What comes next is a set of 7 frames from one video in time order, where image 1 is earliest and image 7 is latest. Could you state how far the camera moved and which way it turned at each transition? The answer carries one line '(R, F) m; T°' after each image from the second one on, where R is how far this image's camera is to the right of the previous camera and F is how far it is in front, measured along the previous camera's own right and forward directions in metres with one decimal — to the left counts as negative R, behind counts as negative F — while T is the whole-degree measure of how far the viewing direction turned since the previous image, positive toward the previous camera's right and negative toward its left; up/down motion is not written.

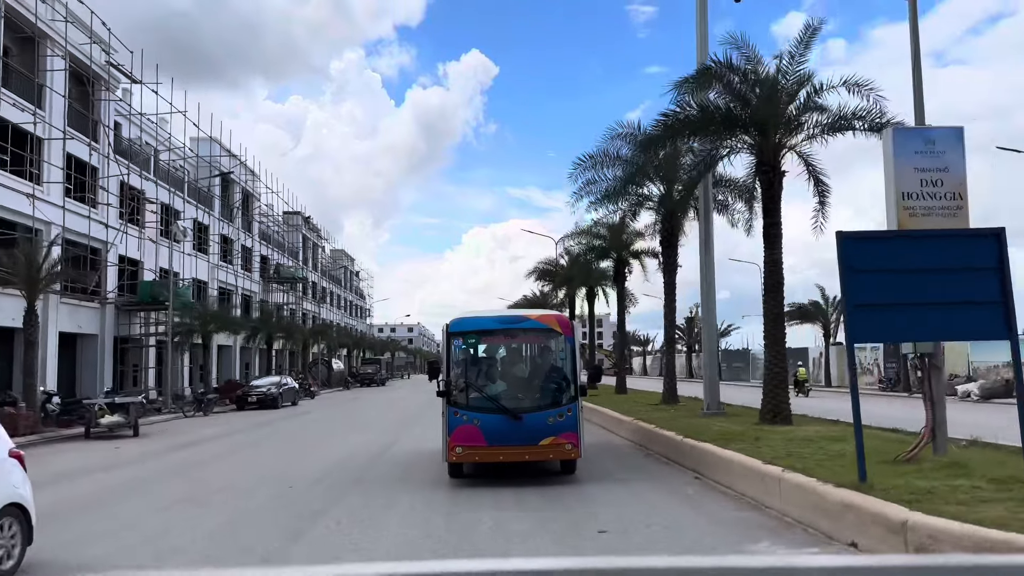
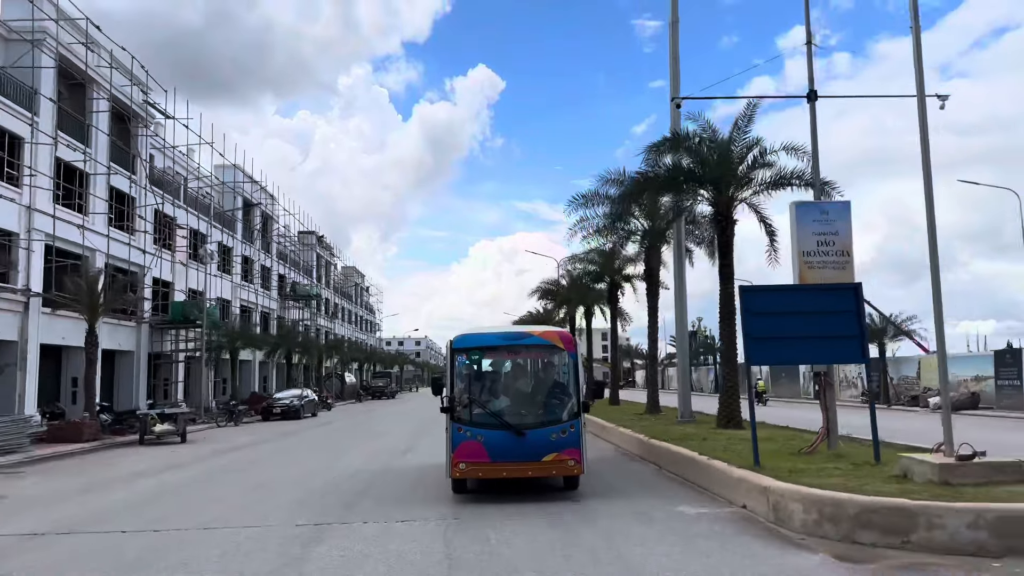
(+0.2, -2.7) m; -1°
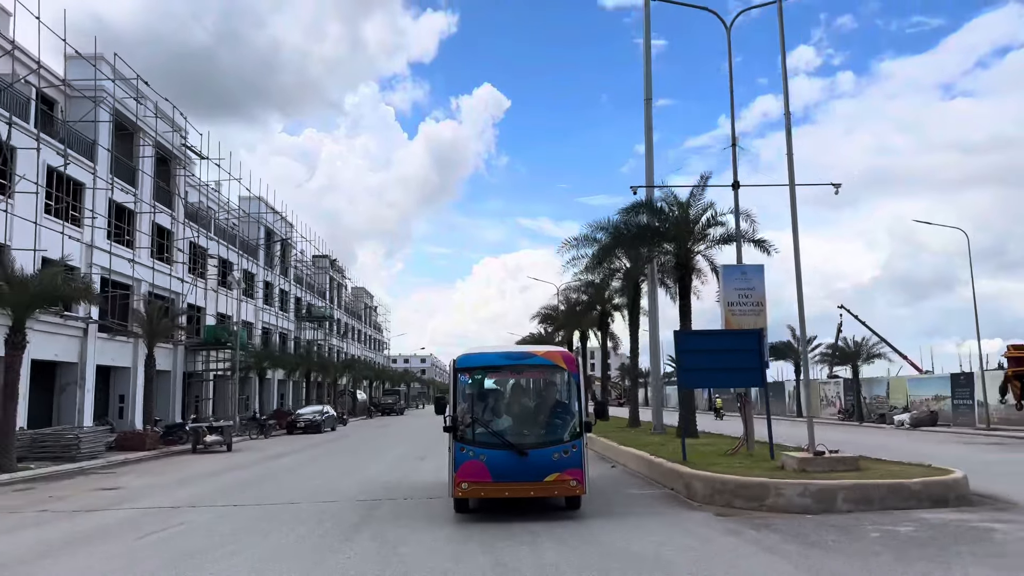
(+0.1, -3.7) m; 0°
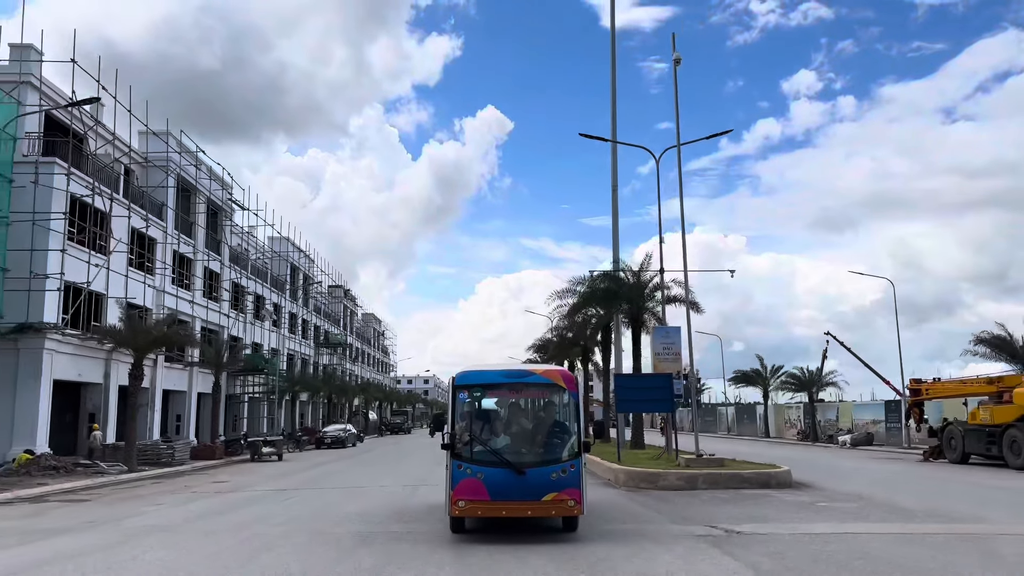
(+0.2, -6.5) m; 0°
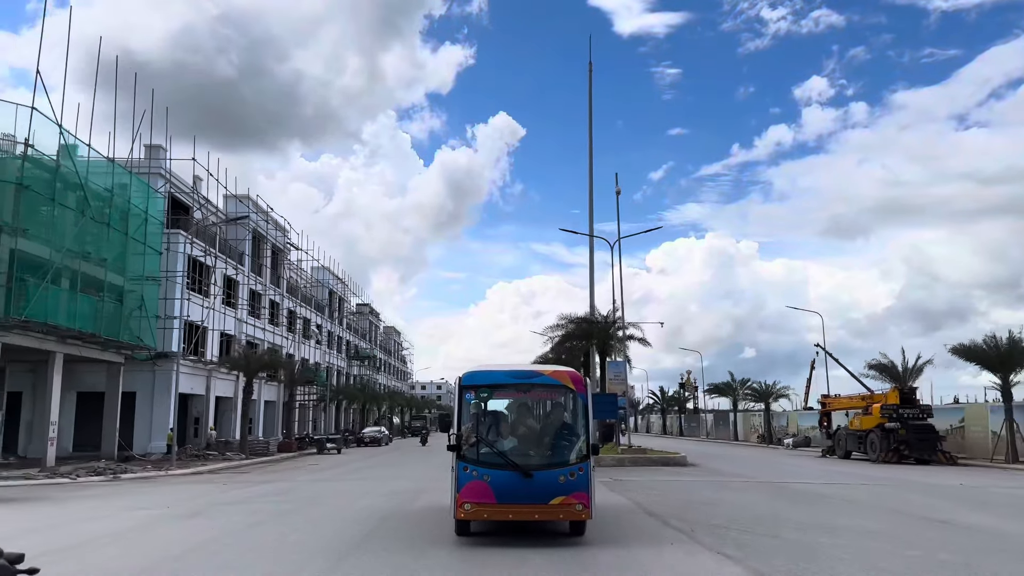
(+0.4, -10.3) m; -1°
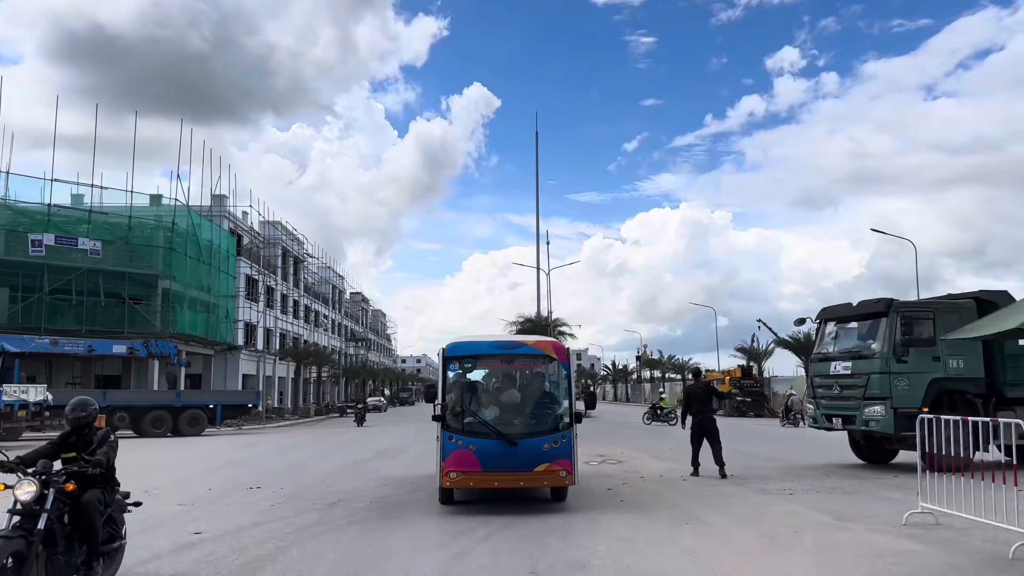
(+0.6, -15.9) m; +2°
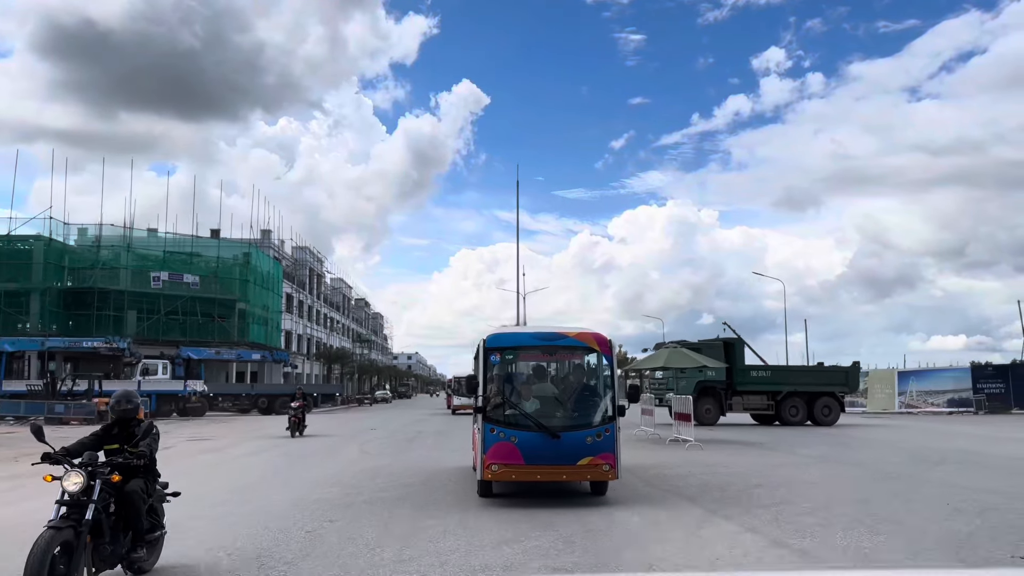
(+0.2, -15.3) m; +1°
